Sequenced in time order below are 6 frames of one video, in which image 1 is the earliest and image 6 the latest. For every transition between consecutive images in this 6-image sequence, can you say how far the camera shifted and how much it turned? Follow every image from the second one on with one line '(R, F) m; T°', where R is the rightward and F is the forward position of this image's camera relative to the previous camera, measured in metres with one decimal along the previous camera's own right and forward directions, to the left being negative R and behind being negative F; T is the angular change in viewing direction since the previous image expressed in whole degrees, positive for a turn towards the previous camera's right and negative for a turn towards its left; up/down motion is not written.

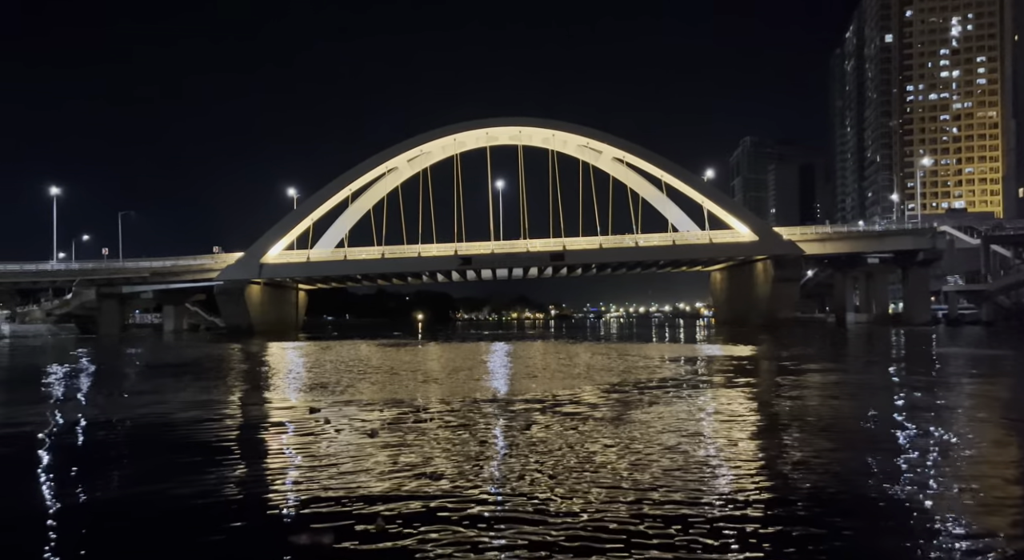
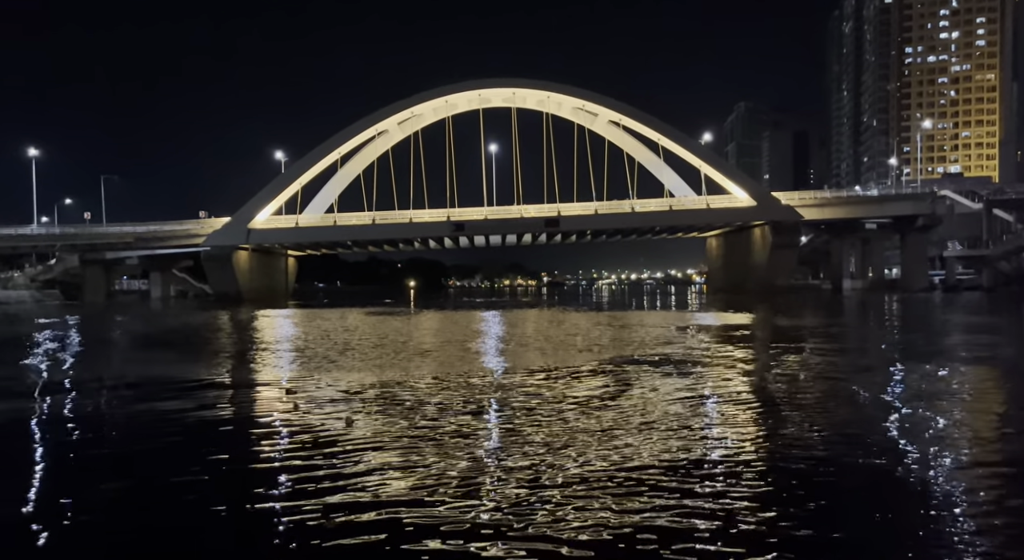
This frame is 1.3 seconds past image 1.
(0.0, +0.6) m; 0°
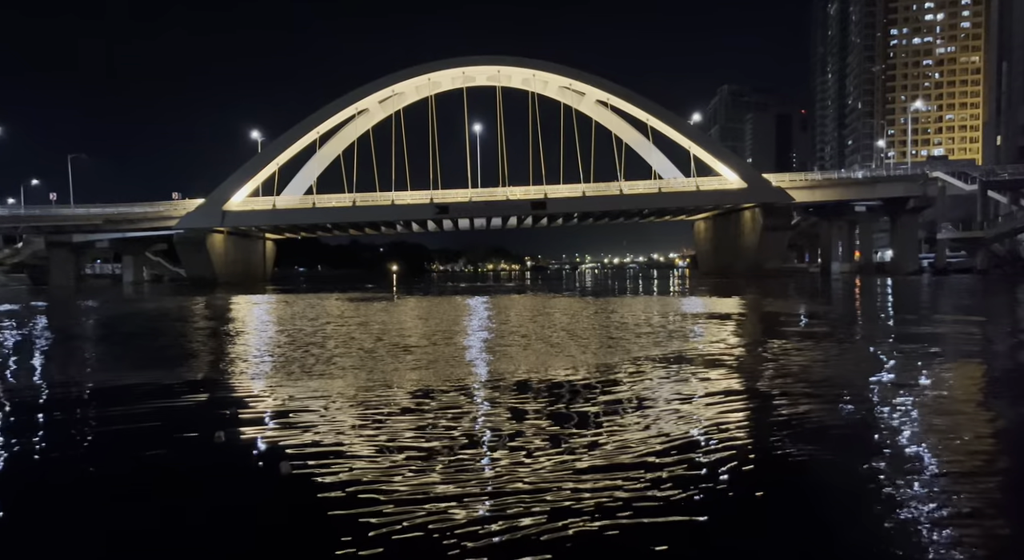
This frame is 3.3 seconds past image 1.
(-0.1, +0.8) m; +1°
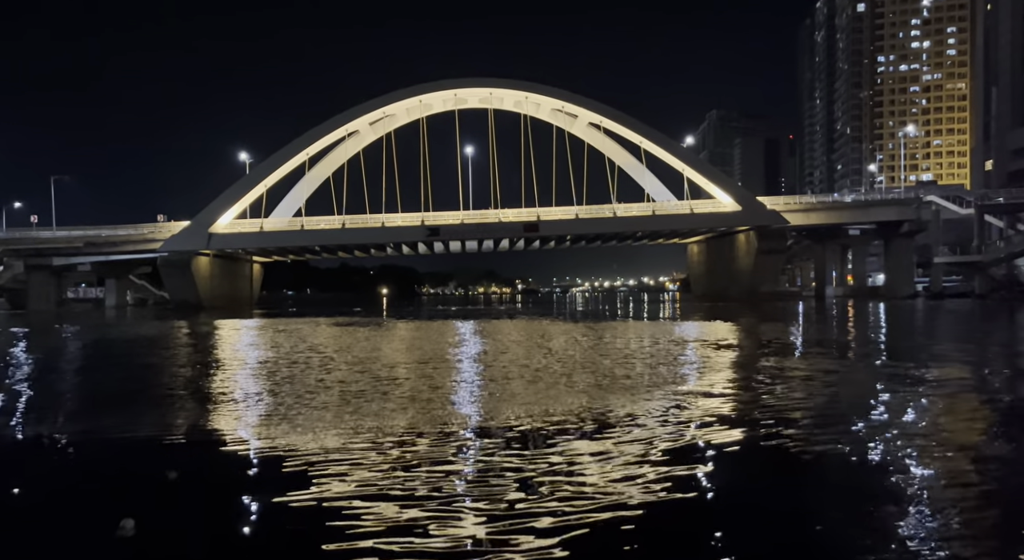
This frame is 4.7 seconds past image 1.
(-0.1, +0.5) m; +1°
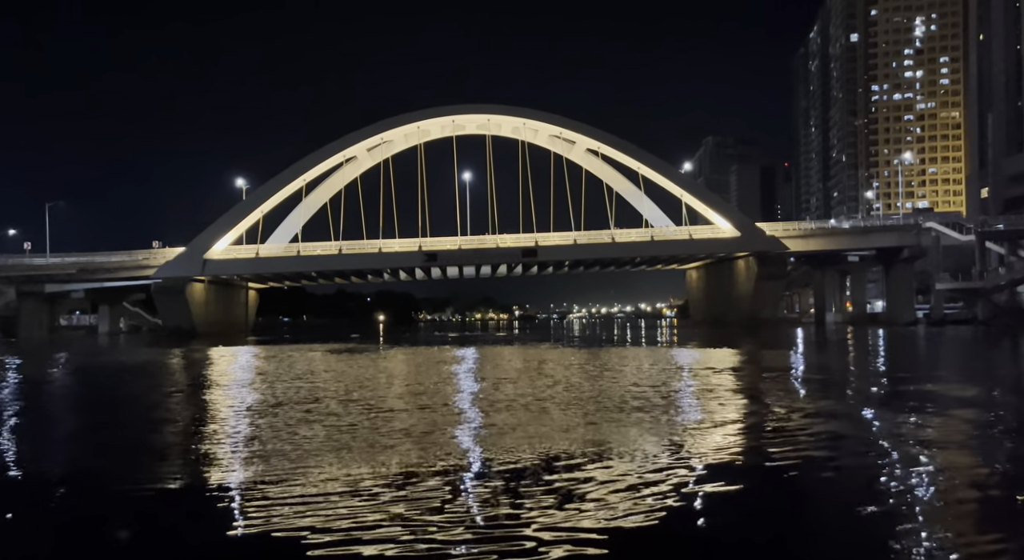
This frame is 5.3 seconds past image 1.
(0.0, +0.3) m; 0°
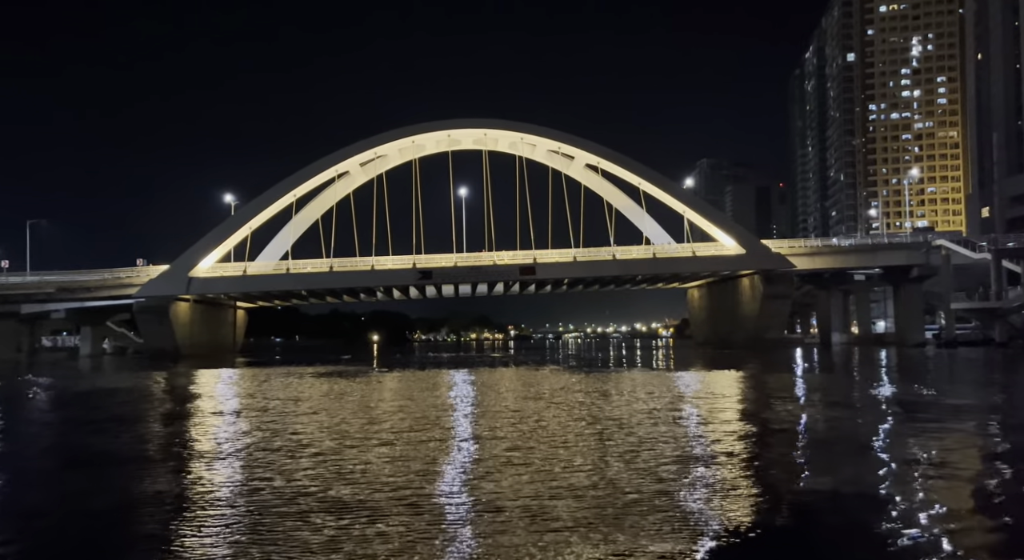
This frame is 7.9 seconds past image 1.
(-0.1, +1.0) m; 0°
